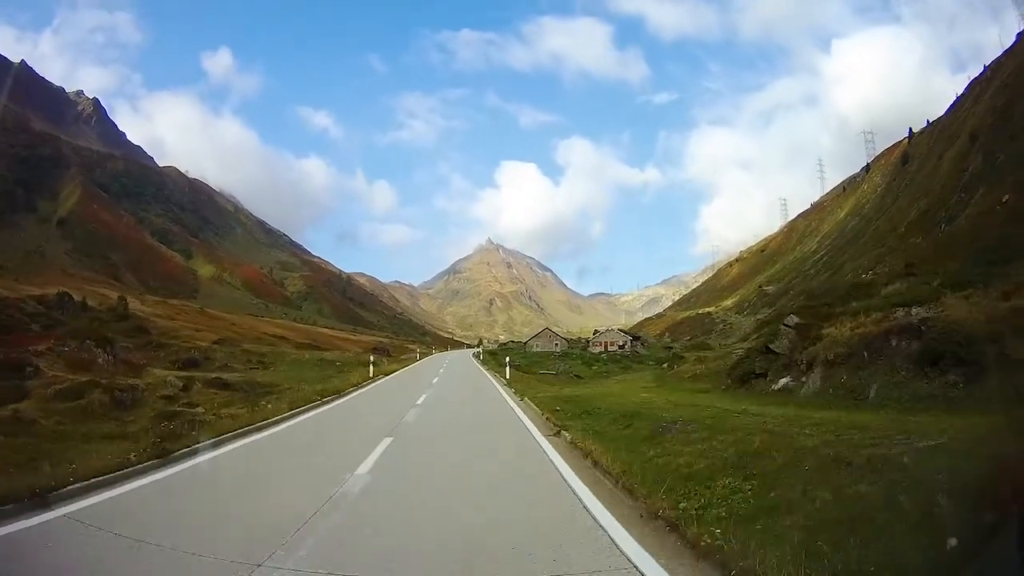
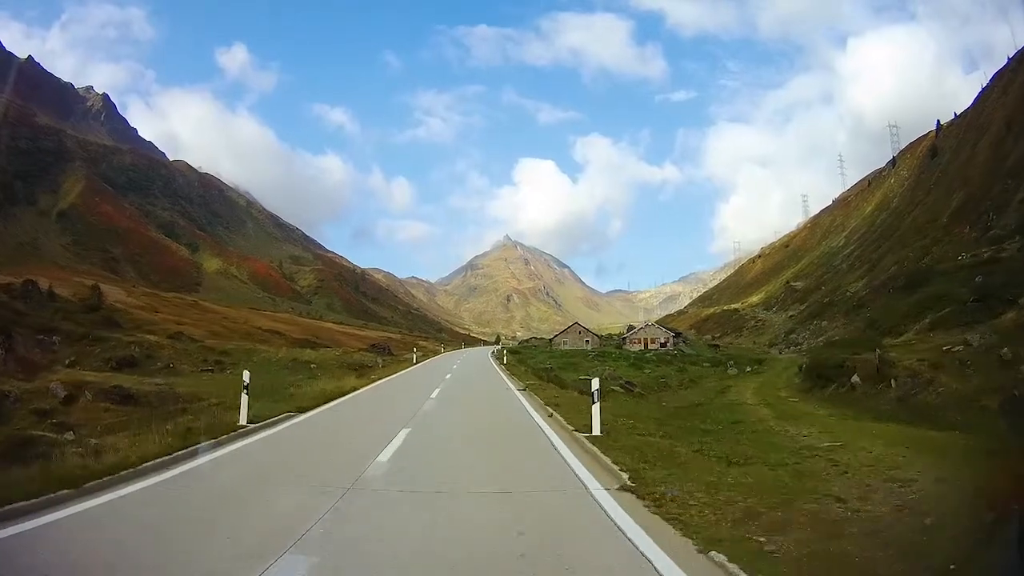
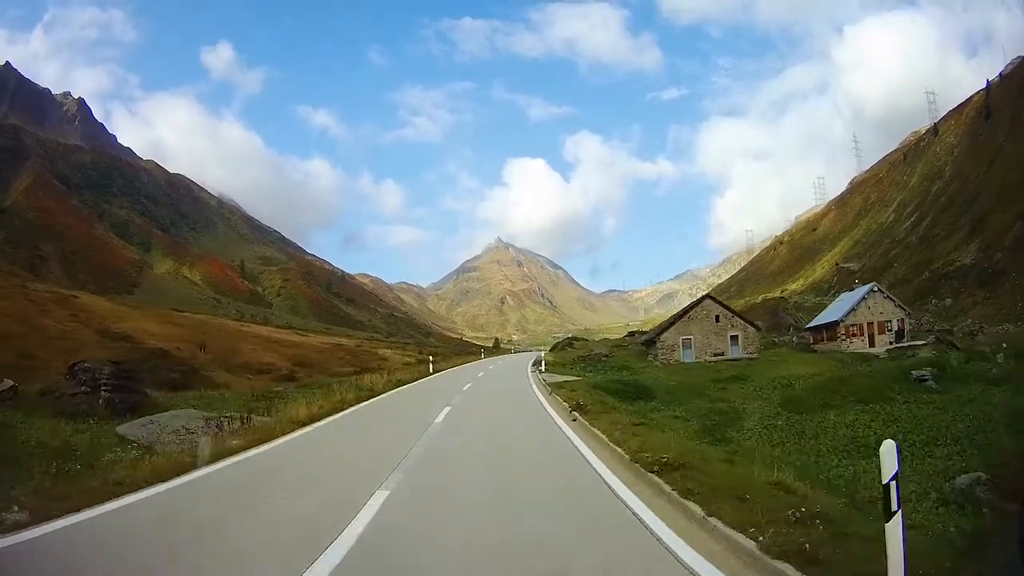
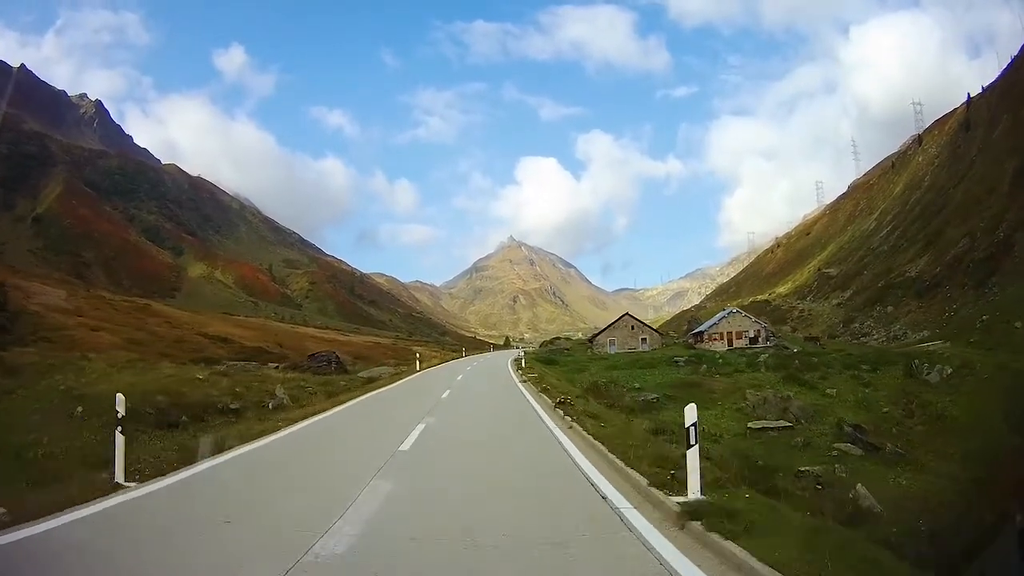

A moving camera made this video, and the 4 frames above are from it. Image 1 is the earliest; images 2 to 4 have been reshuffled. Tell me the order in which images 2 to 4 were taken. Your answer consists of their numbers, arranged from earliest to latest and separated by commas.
2, 4, 3
